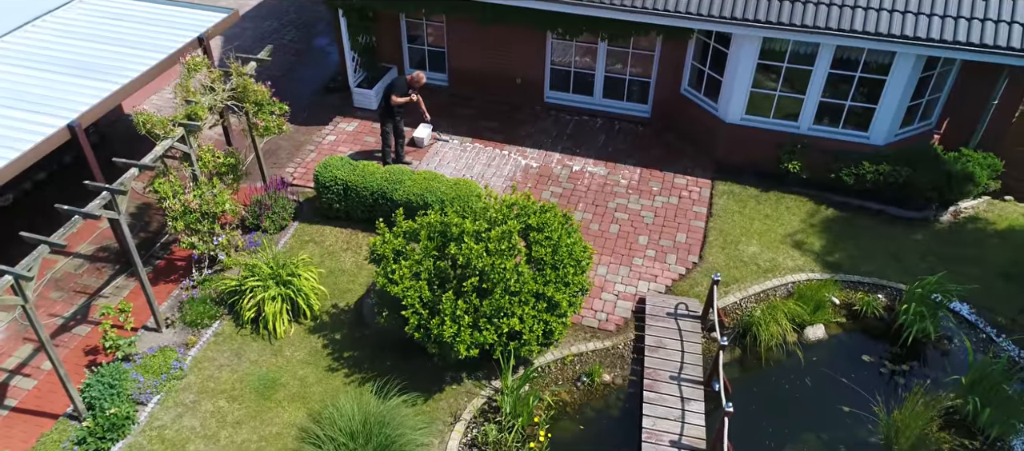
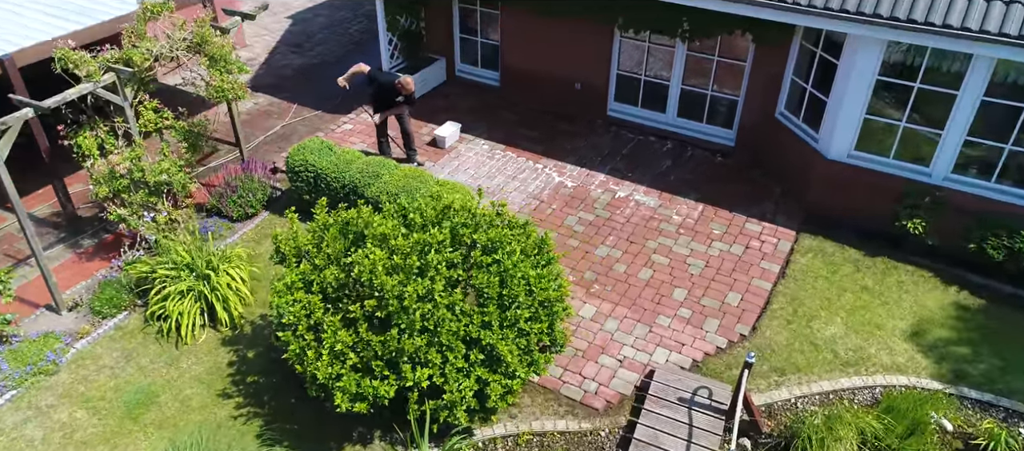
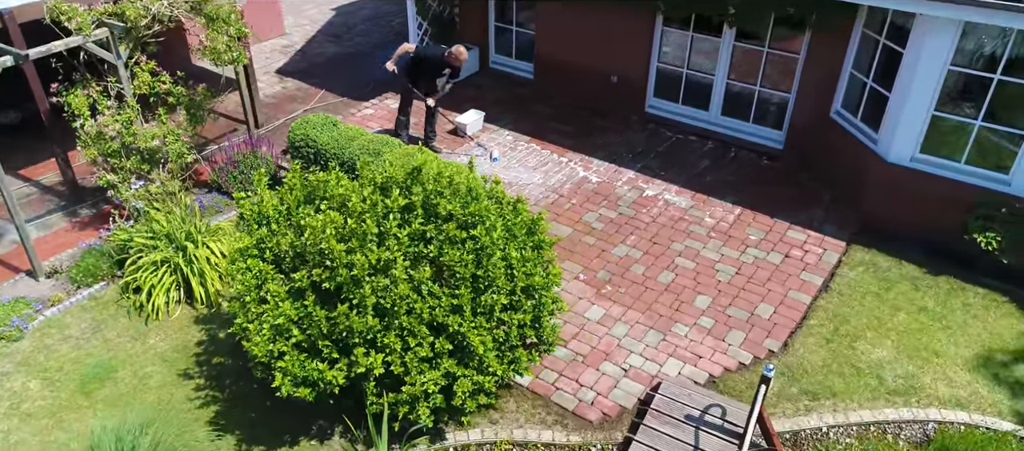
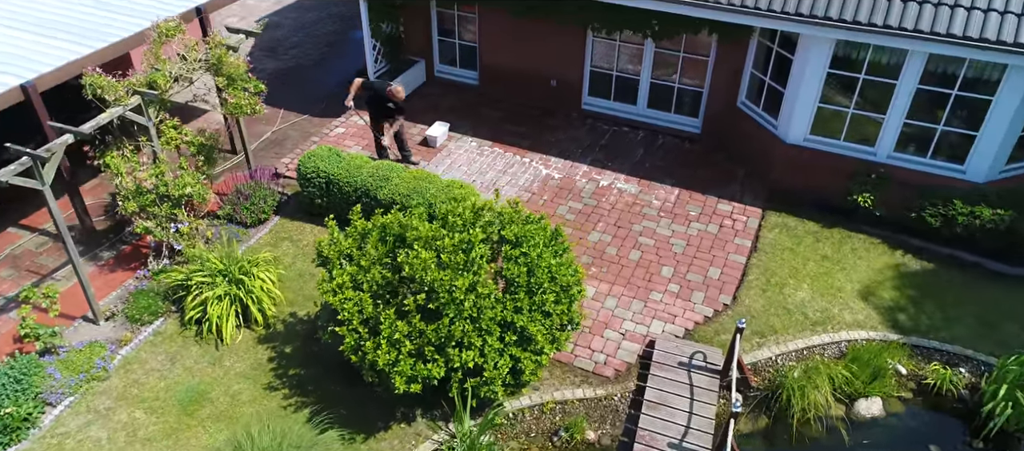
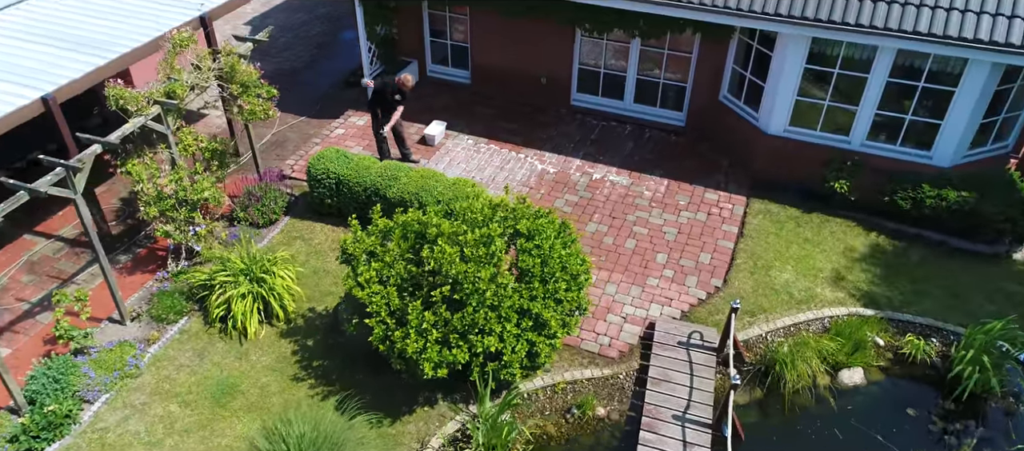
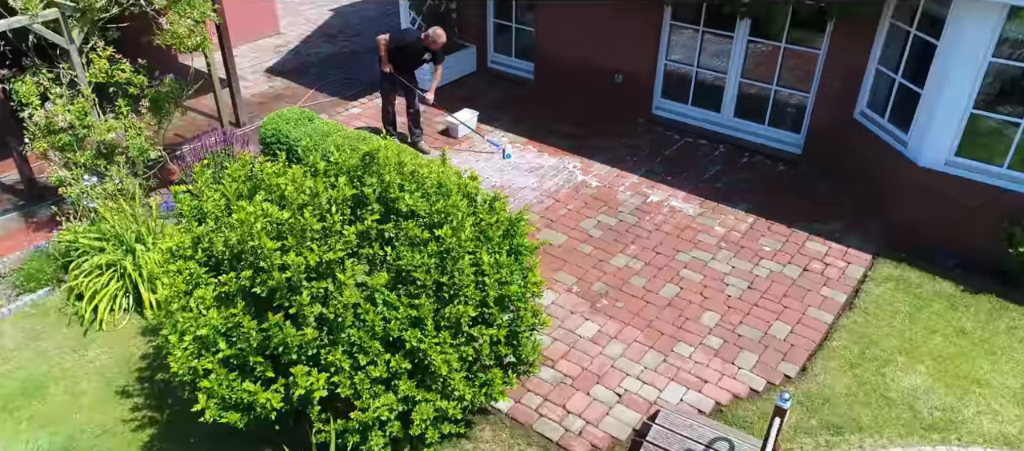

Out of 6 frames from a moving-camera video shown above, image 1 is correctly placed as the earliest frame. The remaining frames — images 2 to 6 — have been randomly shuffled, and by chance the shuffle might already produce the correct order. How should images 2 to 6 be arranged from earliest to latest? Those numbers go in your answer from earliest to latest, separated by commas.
5, 4, 2, 3, 6
